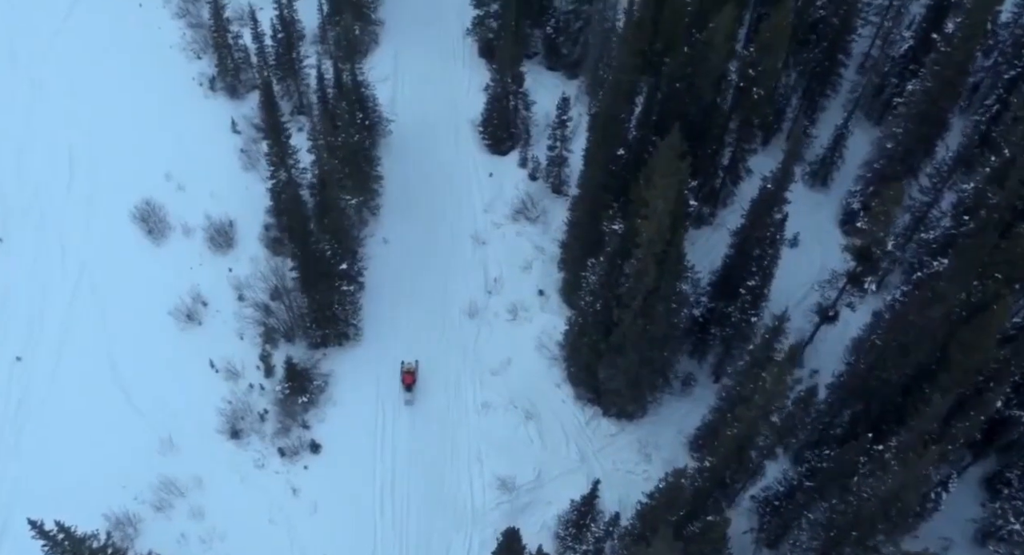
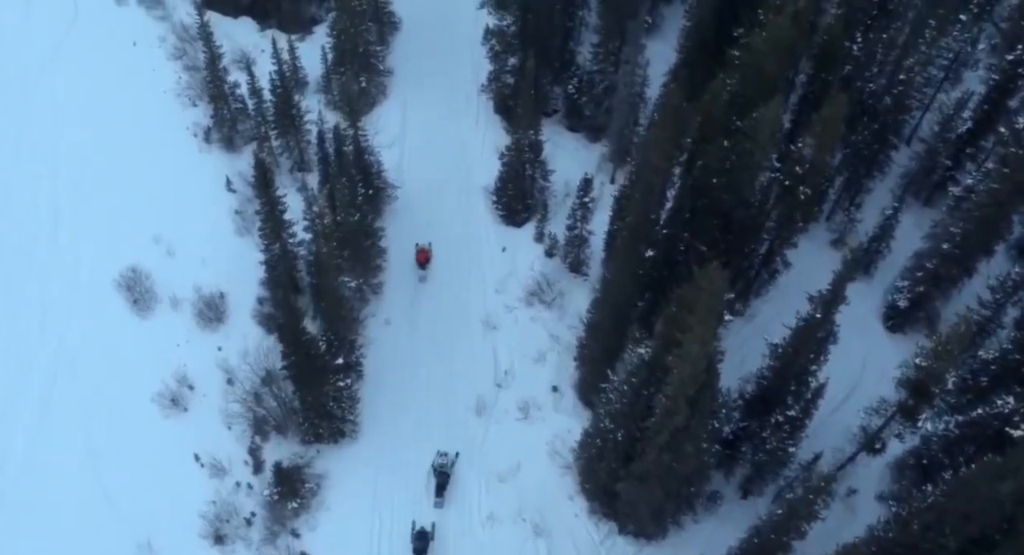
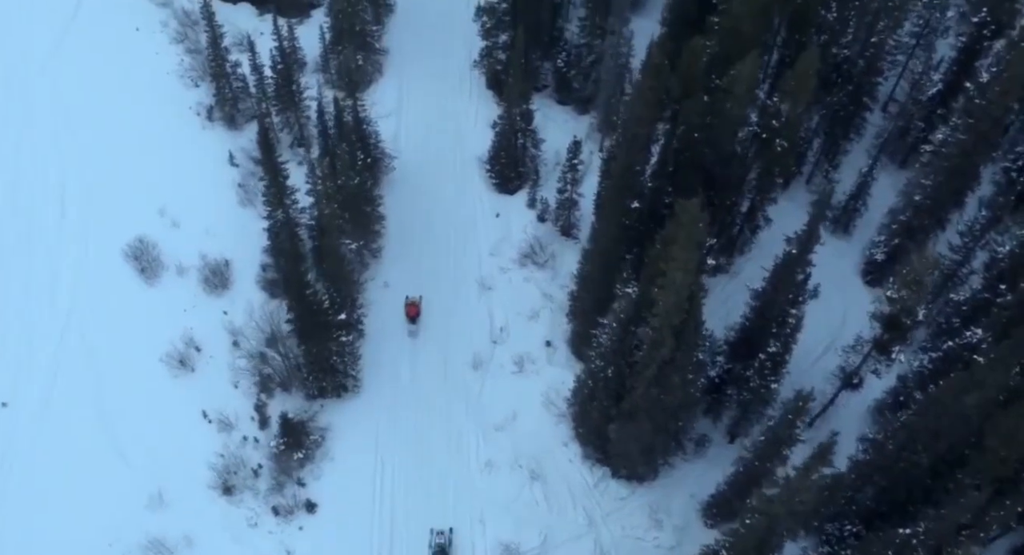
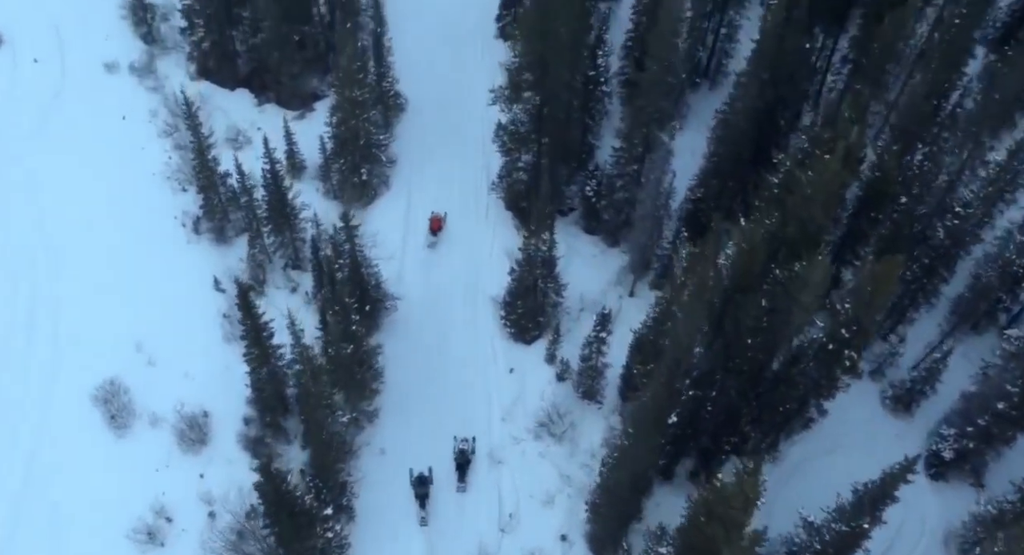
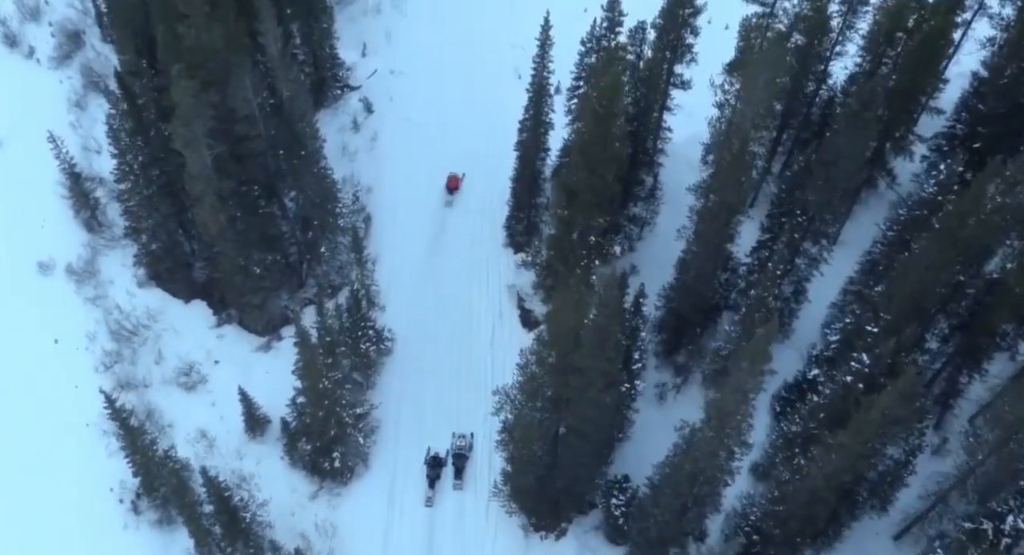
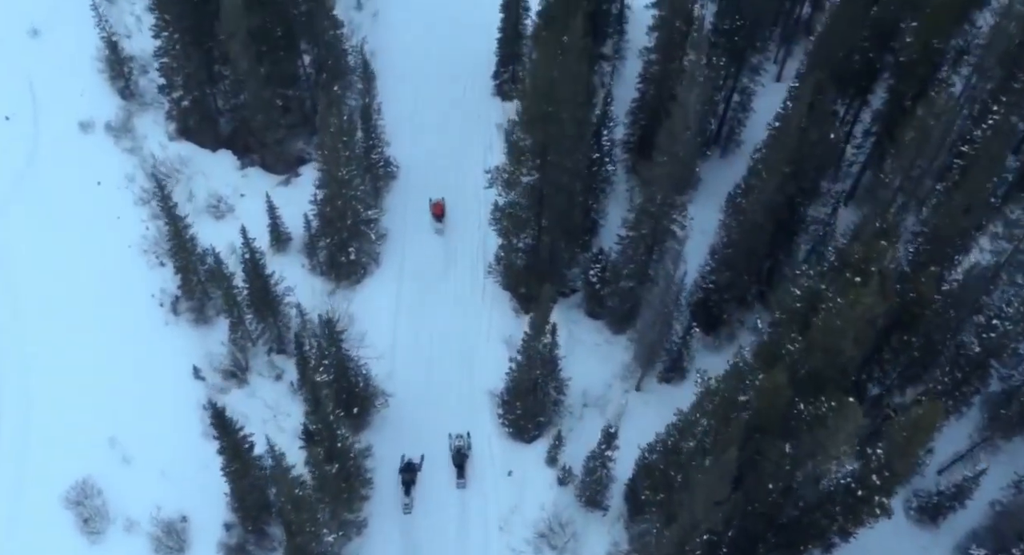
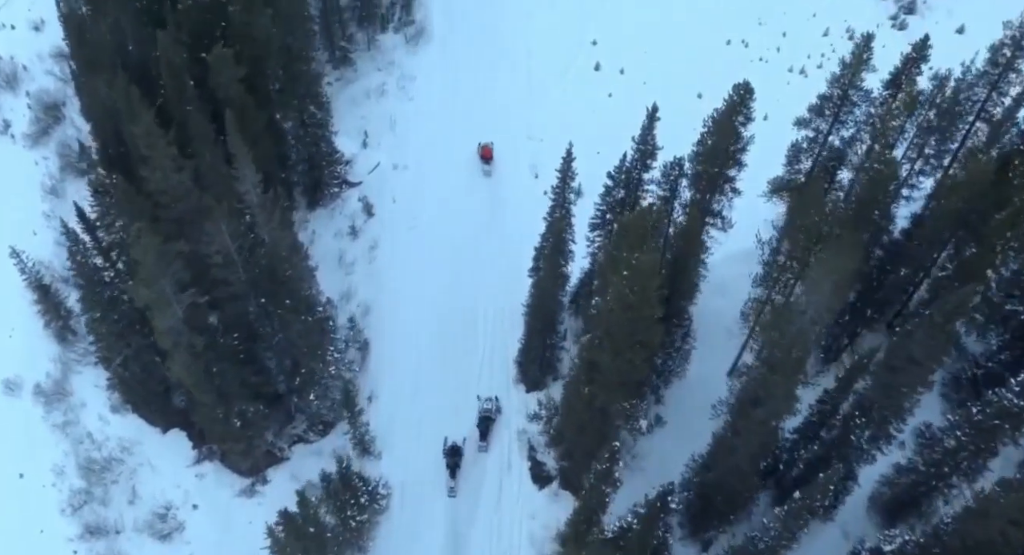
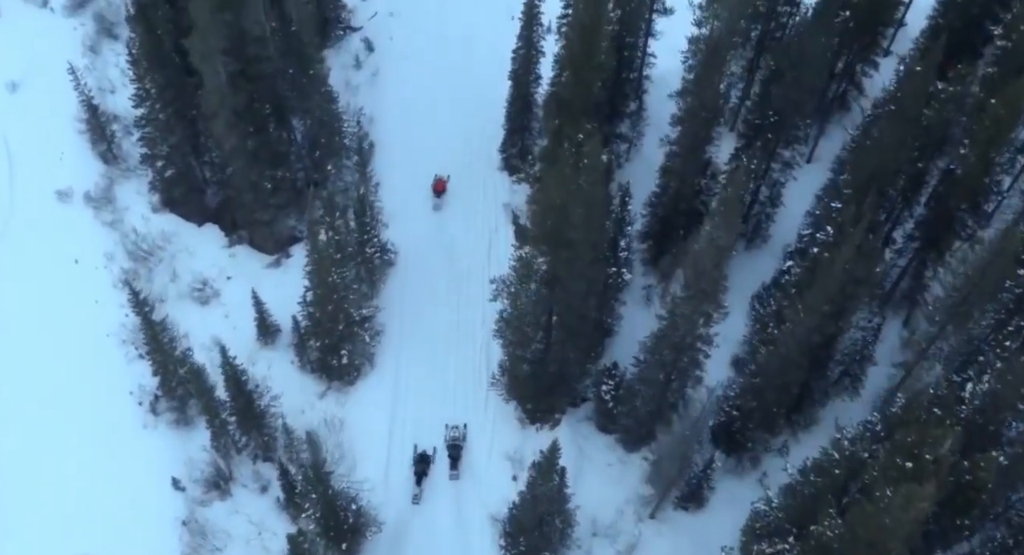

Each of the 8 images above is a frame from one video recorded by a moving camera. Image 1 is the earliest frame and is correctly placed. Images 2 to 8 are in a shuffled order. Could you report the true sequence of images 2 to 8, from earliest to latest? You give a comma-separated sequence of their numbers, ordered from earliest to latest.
3, 2, 4, 6, 8, 5, 7
